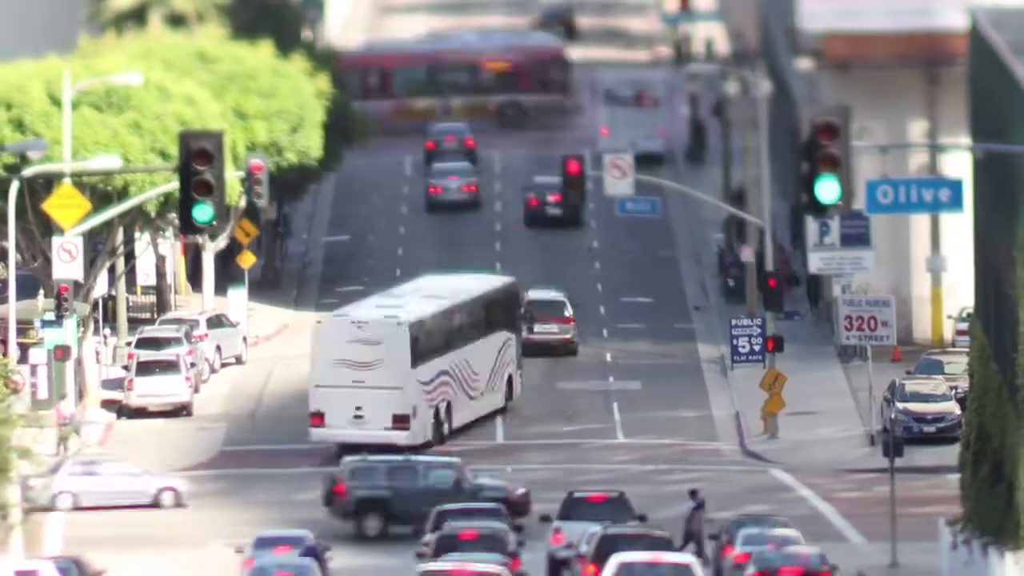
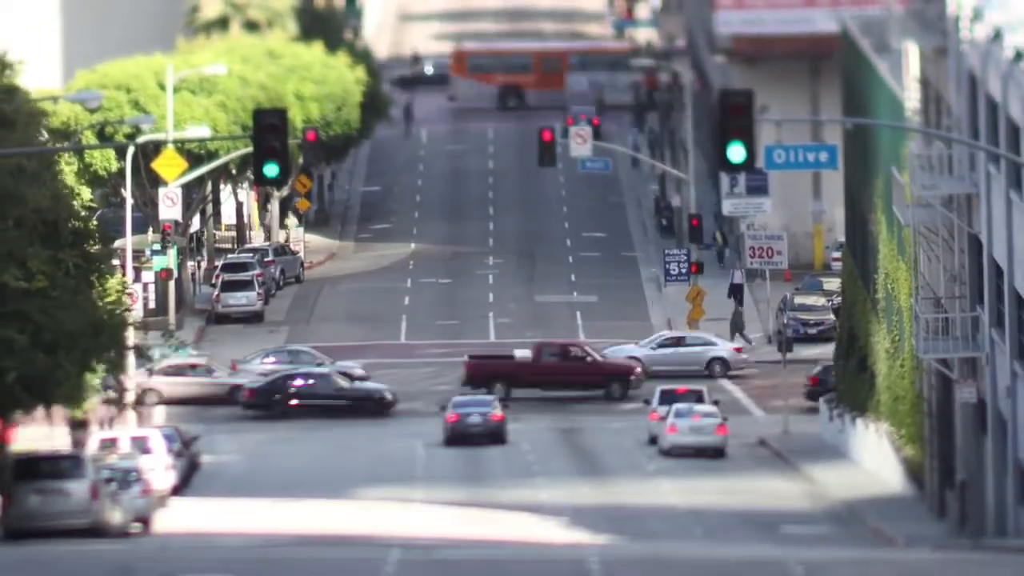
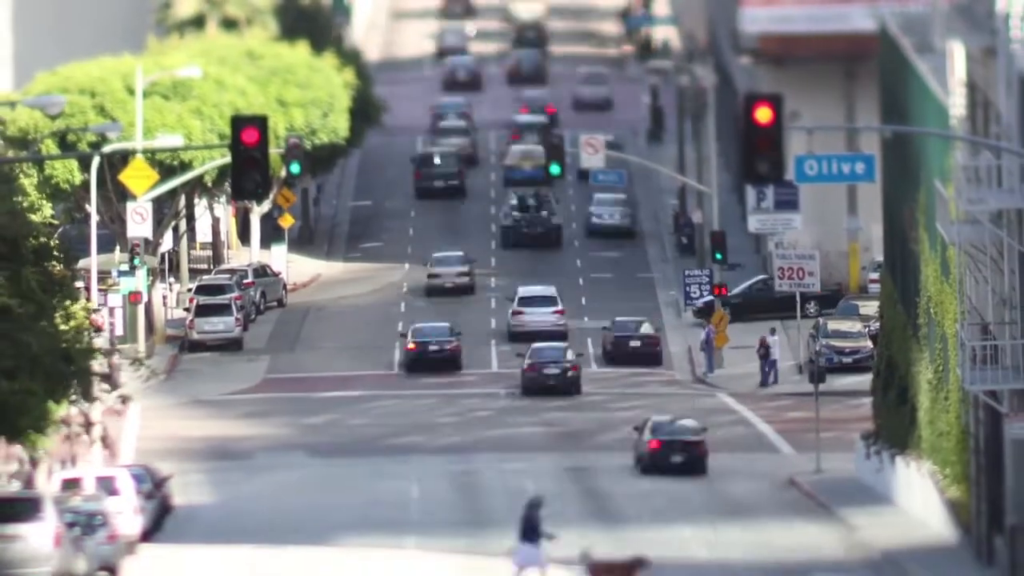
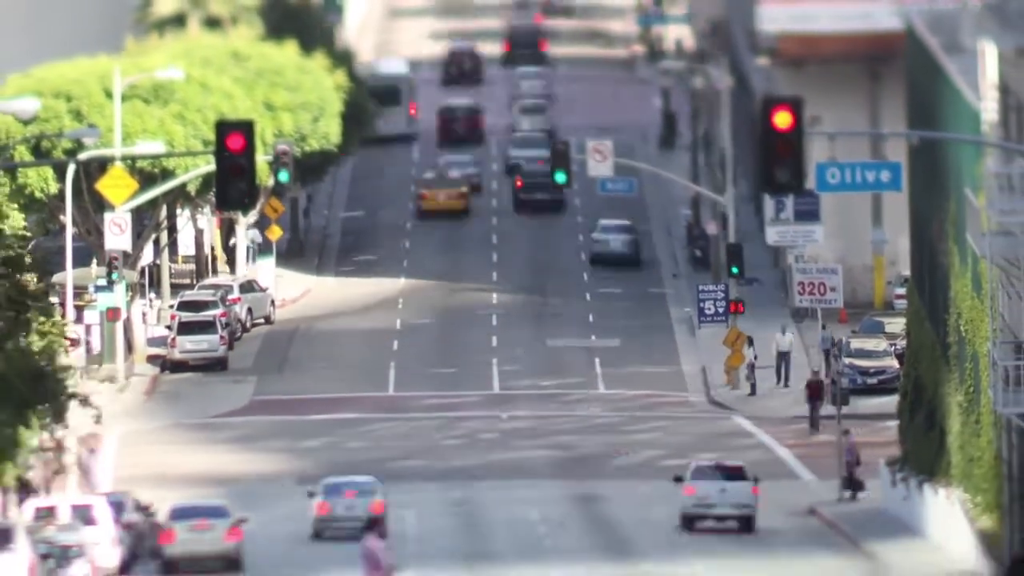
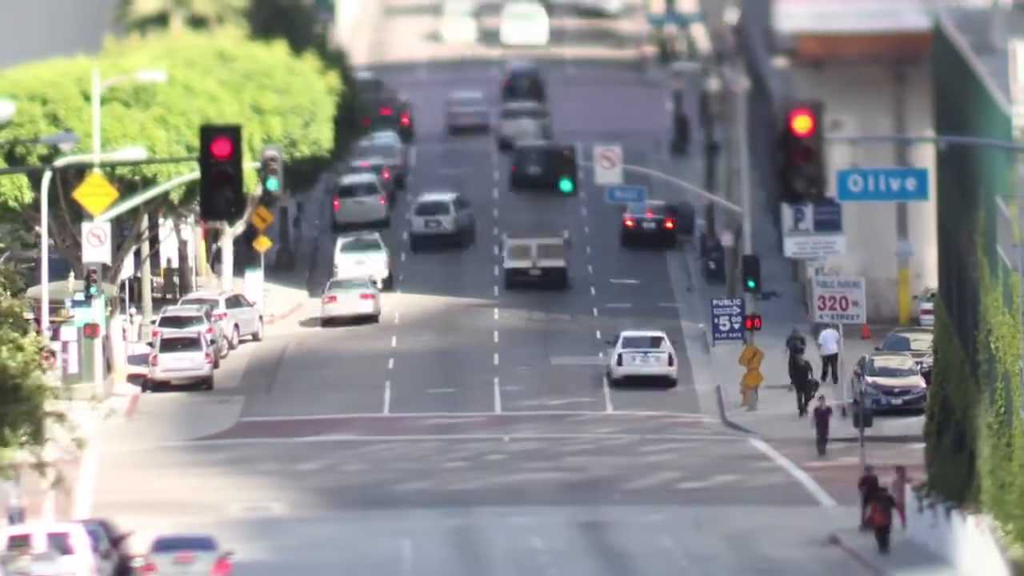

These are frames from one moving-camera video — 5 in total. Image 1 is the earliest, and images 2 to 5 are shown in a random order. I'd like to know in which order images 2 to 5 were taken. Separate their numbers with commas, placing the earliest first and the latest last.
5, 4, 3, 2
